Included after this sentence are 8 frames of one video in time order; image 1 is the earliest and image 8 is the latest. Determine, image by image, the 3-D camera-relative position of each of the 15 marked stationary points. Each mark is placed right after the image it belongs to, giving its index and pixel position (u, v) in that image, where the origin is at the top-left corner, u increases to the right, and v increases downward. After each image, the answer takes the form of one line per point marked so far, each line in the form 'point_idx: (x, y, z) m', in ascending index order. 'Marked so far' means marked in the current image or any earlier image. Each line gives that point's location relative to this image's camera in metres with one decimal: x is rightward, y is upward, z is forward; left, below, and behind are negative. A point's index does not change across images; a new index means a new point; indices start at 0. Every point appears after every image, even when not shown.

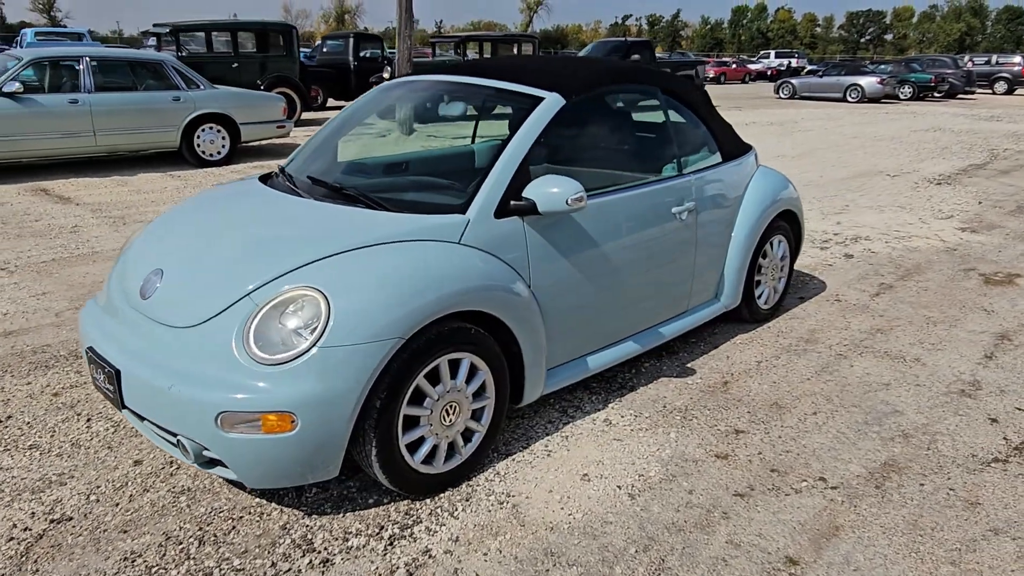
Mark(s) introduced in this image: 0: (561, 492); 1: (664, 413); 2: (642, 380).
0: (+0.2, -0.7, +2.7) m
1: (+0.7, -0.6, +3.3) m
2: (+0.6, -0.4, +3.6) m
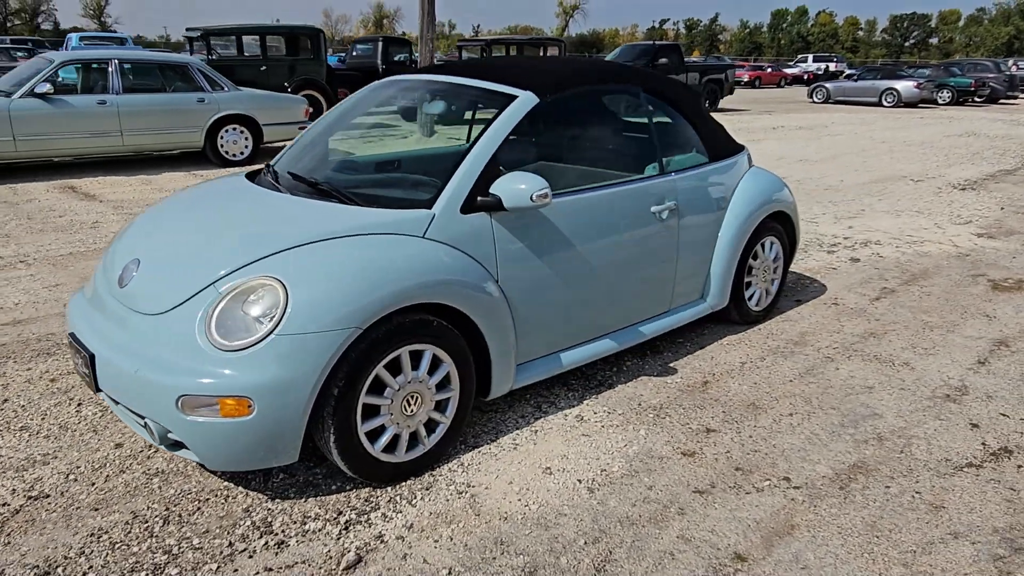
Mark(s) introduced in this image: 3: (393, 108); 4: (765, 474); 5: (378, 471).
0: (0.0, -0.7, +2.7) m
1: (+0.6, -0.5, +3.3) m
2: (+0.5, -0.4, +3.6) m
3: (-0.5, +0.9, +3.5) m
4: (+1.0, -0.7, +2.8) m
5: (-0.5, -0.7, +2.6) m
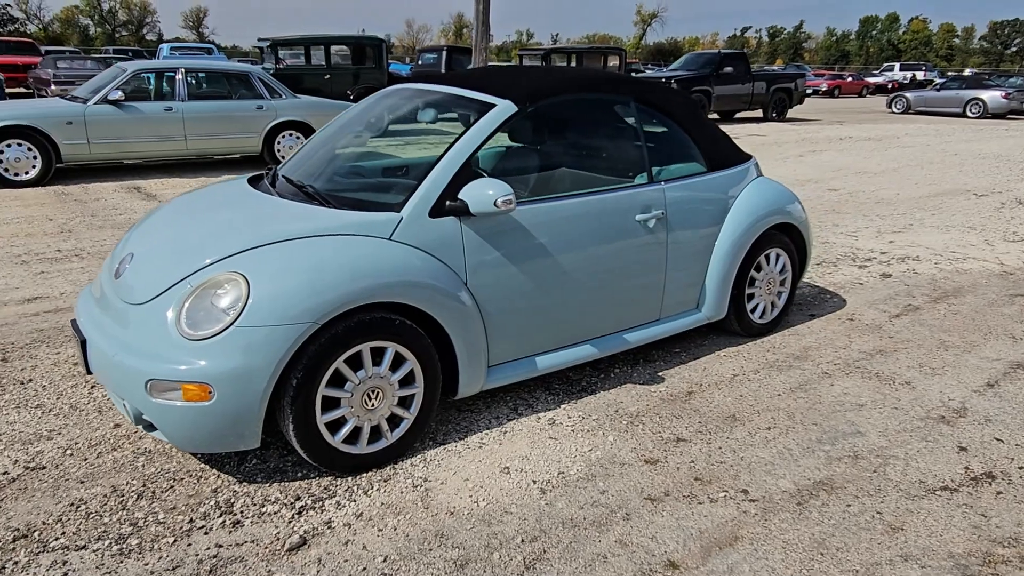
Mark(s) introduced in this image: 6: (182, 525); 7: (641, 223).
0: (-0.1, -0.7, +2.8) m
1: (+0.4, -0.6, +3.3) m
2: (+0.5, -0.5, +3.6) m
3: (-0.6, +0.8, +3.6) m
4: (+0.8, -0.7, +2.8) m
5: (-0.6, -0.6, +2.7) m
6: (-1.1, -0.8, +2.5) m
7: (+0.6, +0.3, +3.5) m
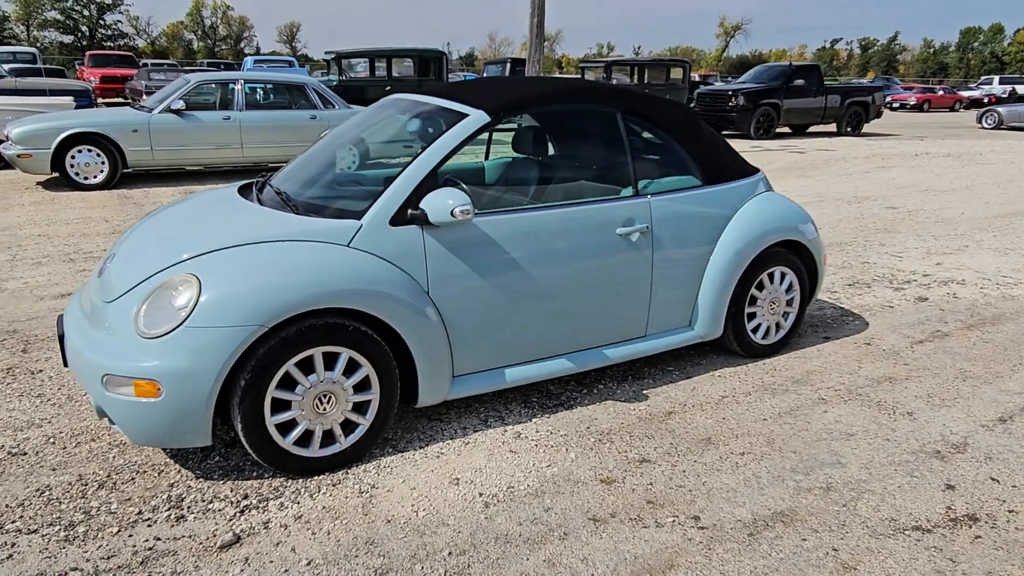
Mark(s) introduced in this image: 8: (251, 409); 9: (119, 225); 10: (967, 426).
0: (-0.3, -0.8, +2.8) m
1: (+0.3, -0.6, +3.2) m
2: (+0.4, -0.5, +3.6) m
3: (-0.6, +0.8, +3.7) m
4: (+0.6, -0.8, +2.7) m
5: (-0.8, -0.7, +2.8) m
6: (-1.4, -0.8, +2.6) m
7: (+0.5, +0.2, +3.4) m
8: (-1.0, -0.4, +2.7) m
9: (-3.8, +0.6, +7.2) m
10: (+2.1, -0.6, +3.3) m
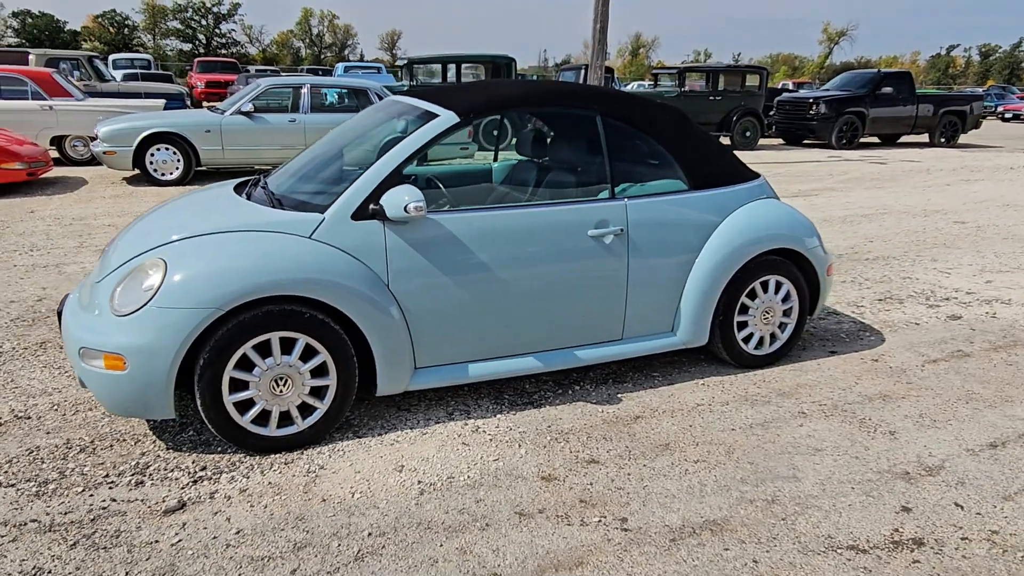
0: (-0.6, -0.7, +2.9) m
1: (+0.1, -0.6, +3.3) m
2: (+0.2, -0.5, +3.6) m
3: (-0.7, +0.8, +3.8) m
4: (+0.3, -0.8, +2.7) m
5: (-1.1, -0.6, +3.0) m
6: (-1.6, -0.7, +2.8) m
7: (+0.4, +0.2, +3.4) m
8: (-1.2, -0.4, +2.9) m
9: (-3.5, +0.7, +7.7) m
10: (+1.9, -0.7, +3.1) m
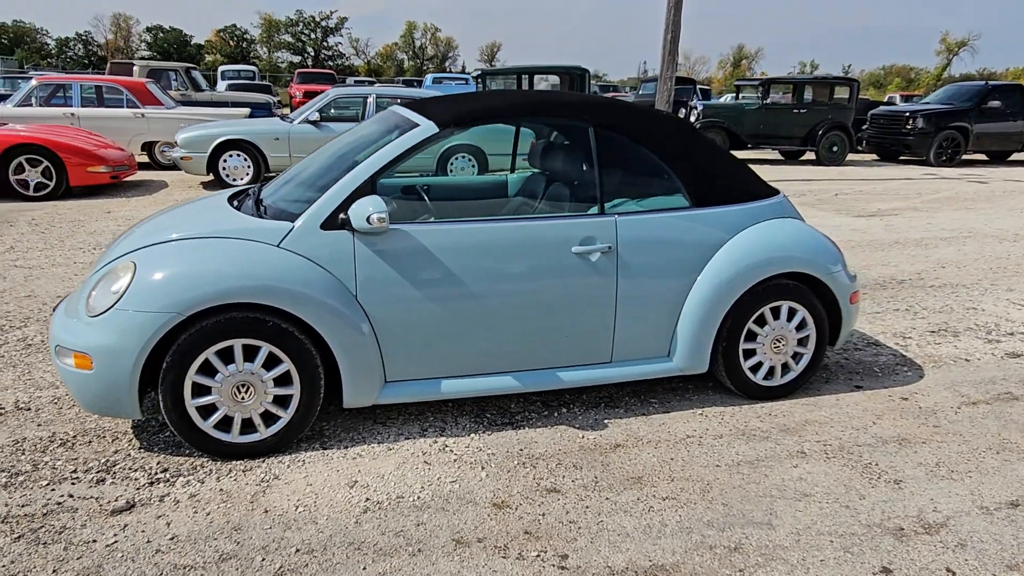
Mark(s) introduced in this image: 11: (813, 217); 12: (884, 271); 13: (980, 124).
0: (-0.8, -0.8, +2.8) m
1: (0.0, -0.7, +3.1) m
2: (+0.1, -0.6, +3.4) m
3: (-0.7, +0.8, +3.8) m
4: (+0.1, -0.9, +2.5) m
5: (-1.2, -0.6, +3.0) m
6: (-1.8, -0.7, +2.9) m
7: (+0.3, +0.1, +3.3) m
8: (-1.3, -0.4, +2.9) m
9: (-3.0, +0.7, +8.0) m
10: (+1.7, -0.8, +2.8) m
11: (+3.7, +0.9, +9.1) m
12: (+3.3, +0.2, +6.5) m
13: (+9.5, +3.3, +15.0) m
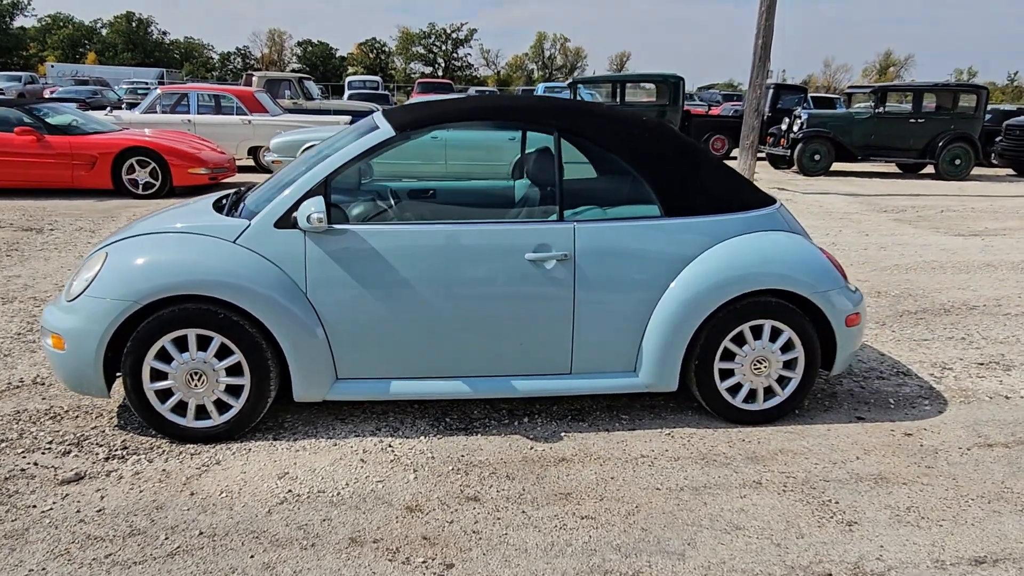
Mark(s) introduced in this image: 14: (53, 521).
0: (-1.1, -0.7, +2.9) m
1: (-0.3, -0.7, +3.1) m
2: (-0.1, -0.7, +3.4) m
3: (-0.8, +0.8, +3.9) m
4: (-0.2, -0.9, +2.5) m
5: (-1.5, -0.6, +3.2) m
6: (-2.0, -0.7, +3.2) m
7: (+0.1, +0.1, +3.2) m
8: (-1.6, -0.4, +3.1) m
9: (-2.3, +0.7, +8.4) m
10: (+1.4, -0.9, +2.5) m
11: (+4.5, +0.6, +8.4) m
12: (+3.6, -0.1, +5.9) m
13: (+11.3, +2.7, +13.2) m
14: (-1.6, -0.8, +2.6) m
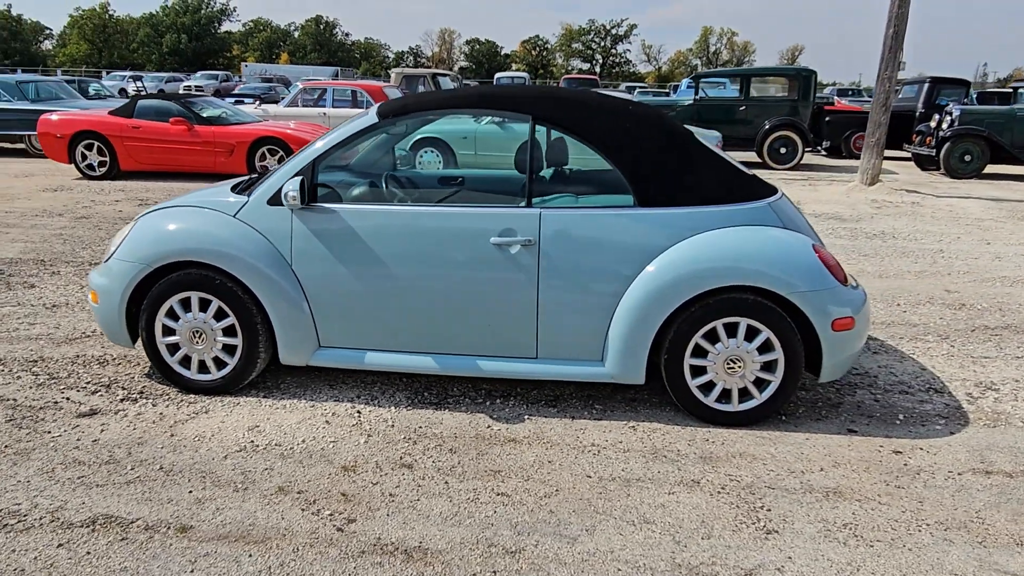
0: (-1.3, -0.6, +3.3) m
1: (-0.5, -0.6, +3.3) m
2: (-0.2, -0.6, +3.5) m
3: (-0.7, +0.9, +4.1) m
4: (-0.6, -0.8, +2.7) m
5: (-1.7, -0.4, +3.6) m
6: (-2.2, -0.5, +3.7) m
7: (0.0, +0.2, +3.3) m
8: (-1.8, -0.2, +3.6) m
9: (-1.3, +0.9, +8.9) m
10: (+1.0, -0.9, +2.3) m
11: (+5.3, +0.4, +7.5) m
12: (+3.9, -0.2, +5.2) m
13: (+13.1, +2.2, +10.8) m
14: (-1.9, -0.7, +3.1) m
